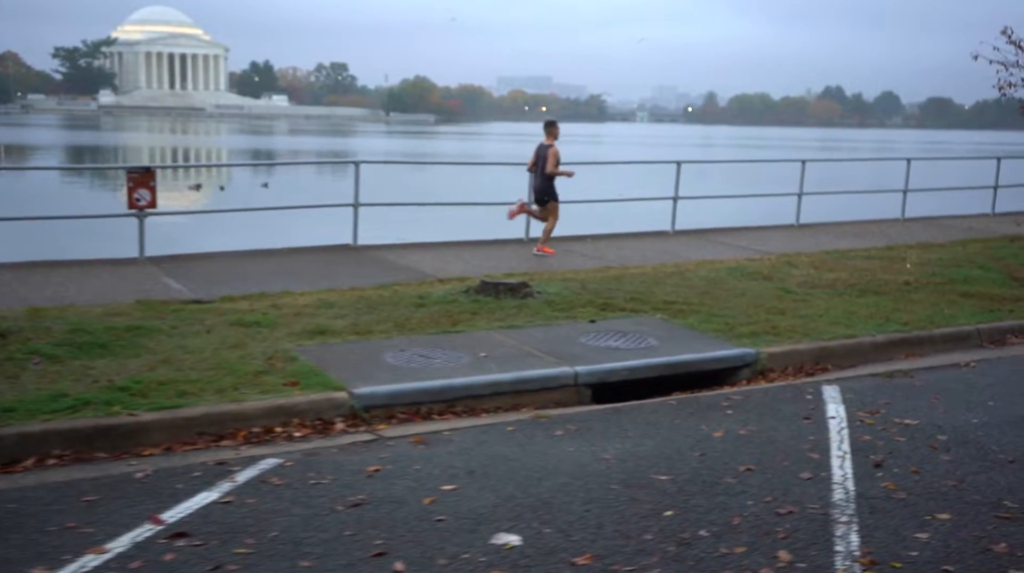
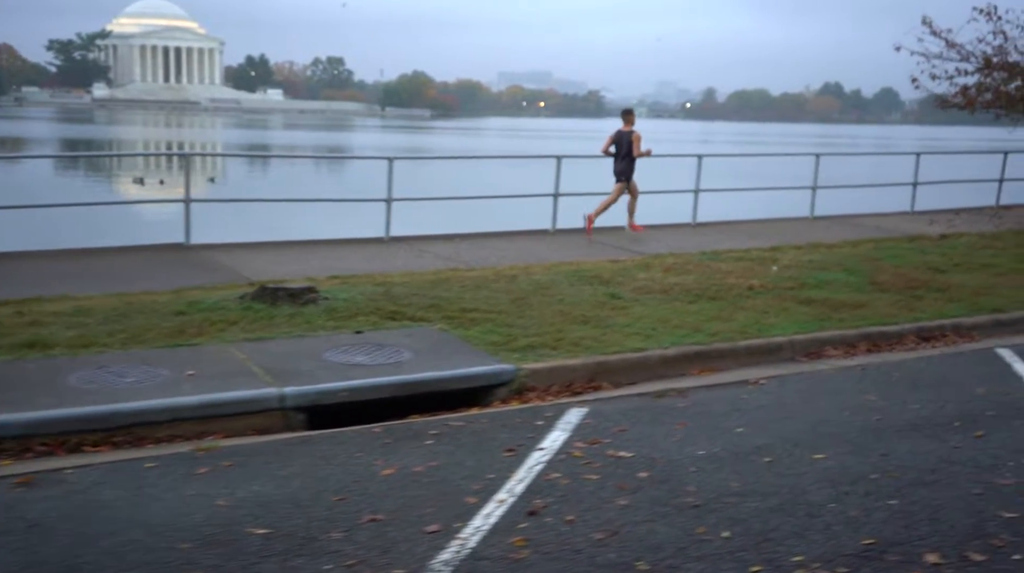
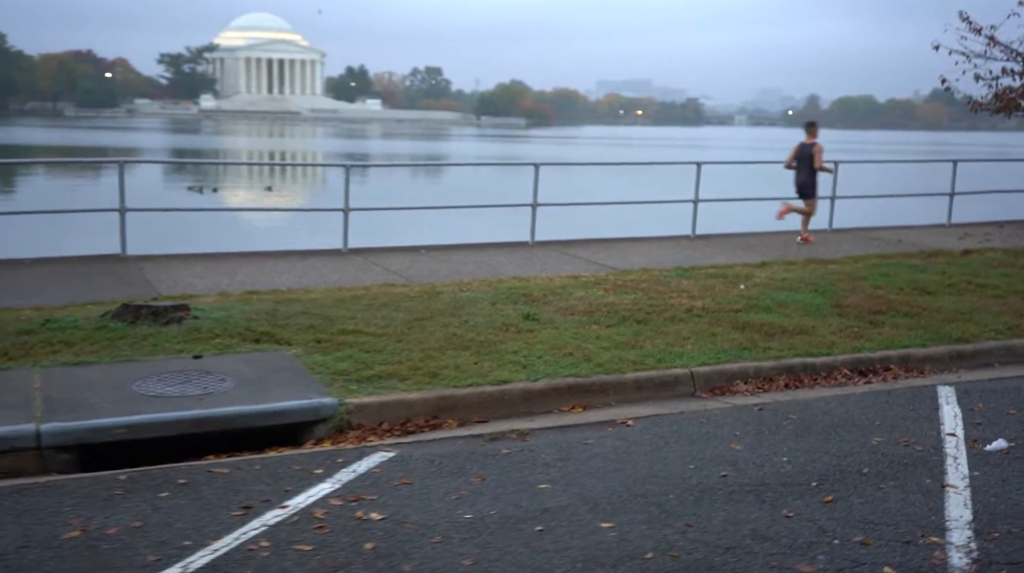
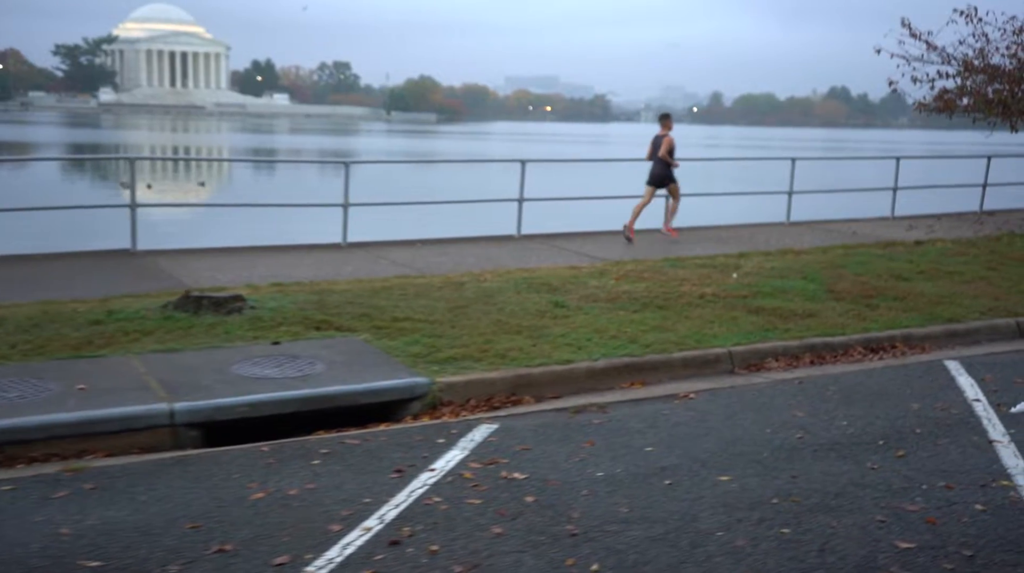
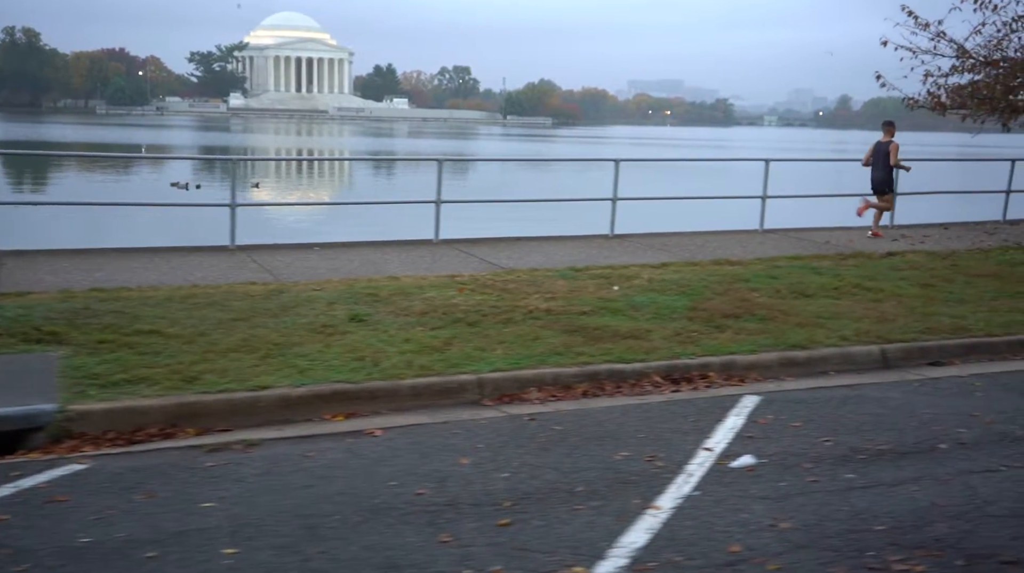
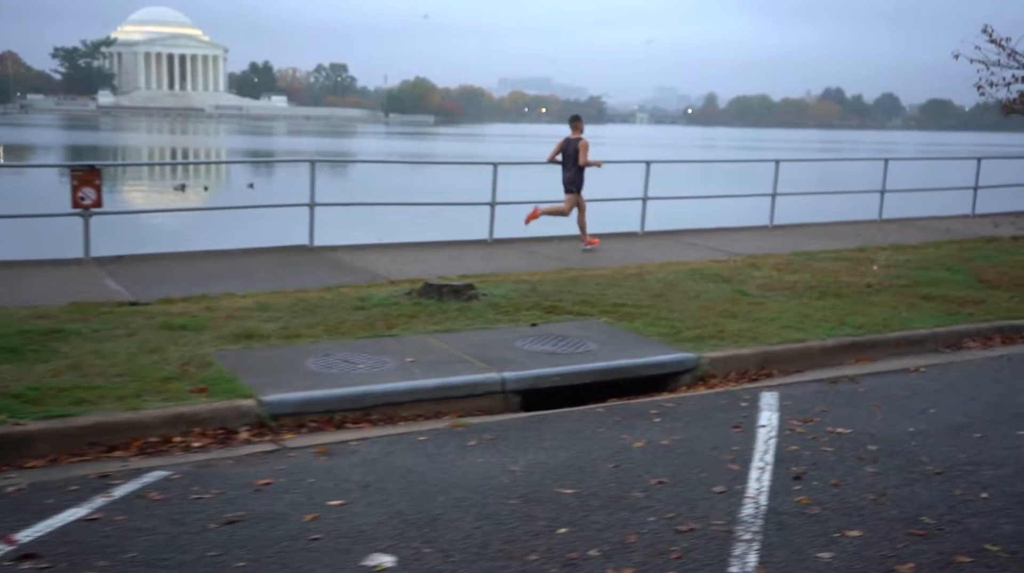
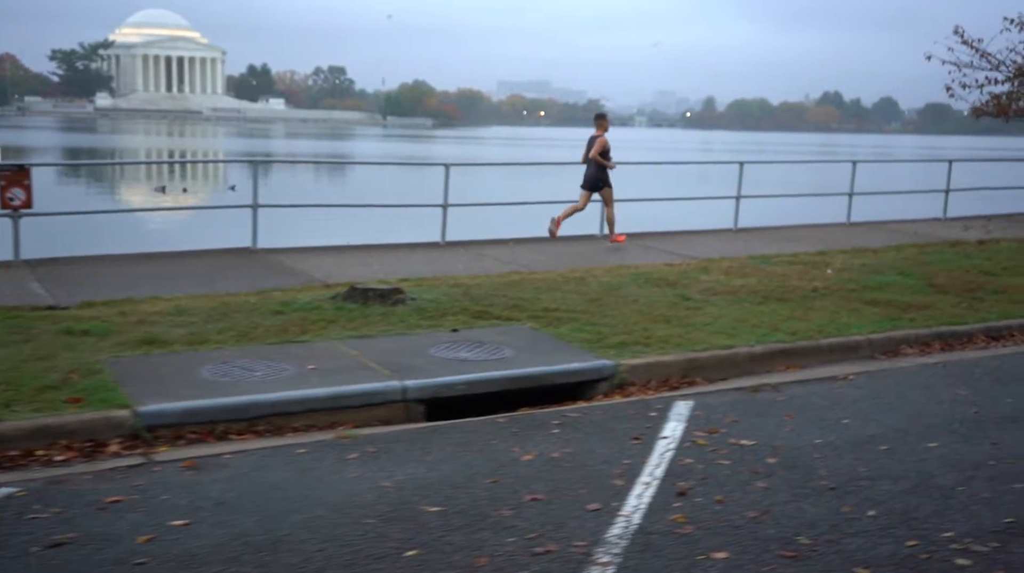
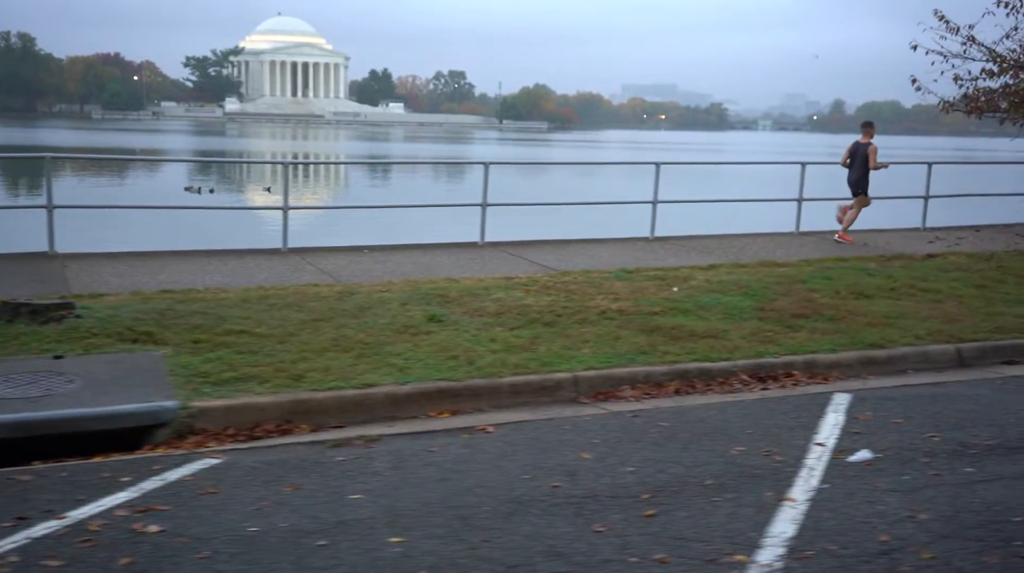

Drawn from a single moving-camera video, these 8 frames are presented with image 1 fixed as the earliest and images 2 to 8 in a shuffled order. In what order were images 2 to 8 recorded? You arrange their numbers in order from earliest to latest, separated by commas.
6, 7, 2, 4, 3, 8, 5
